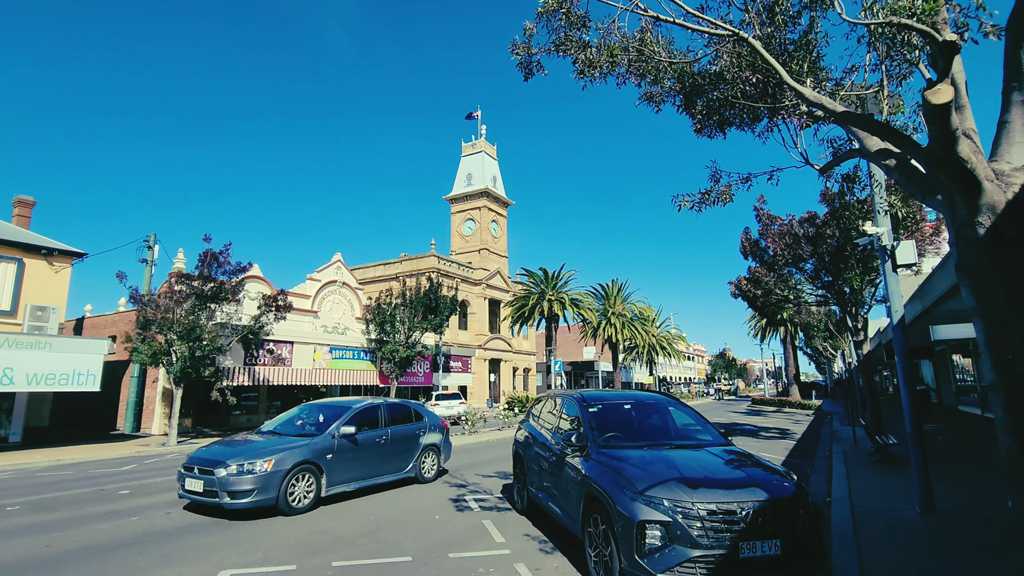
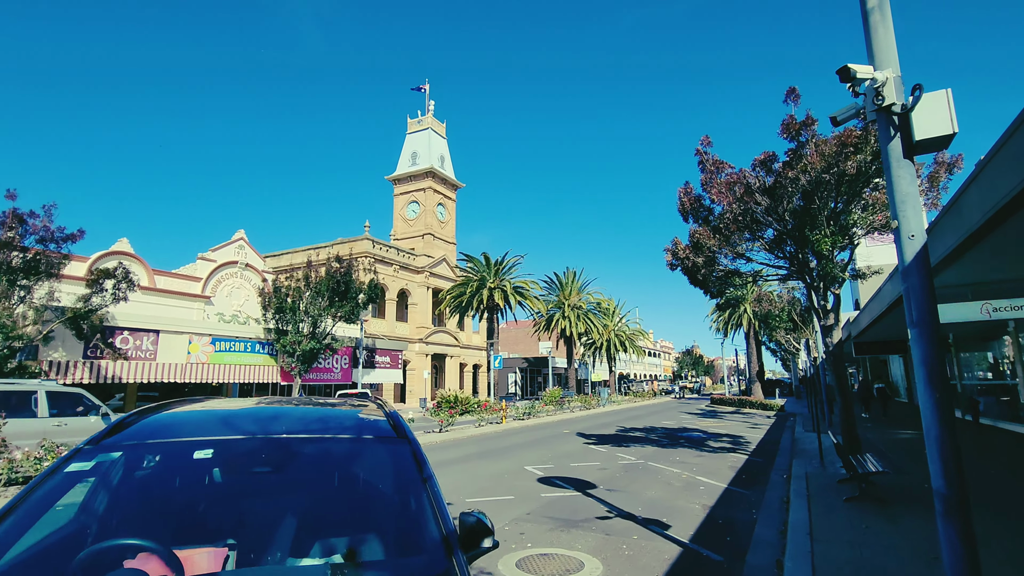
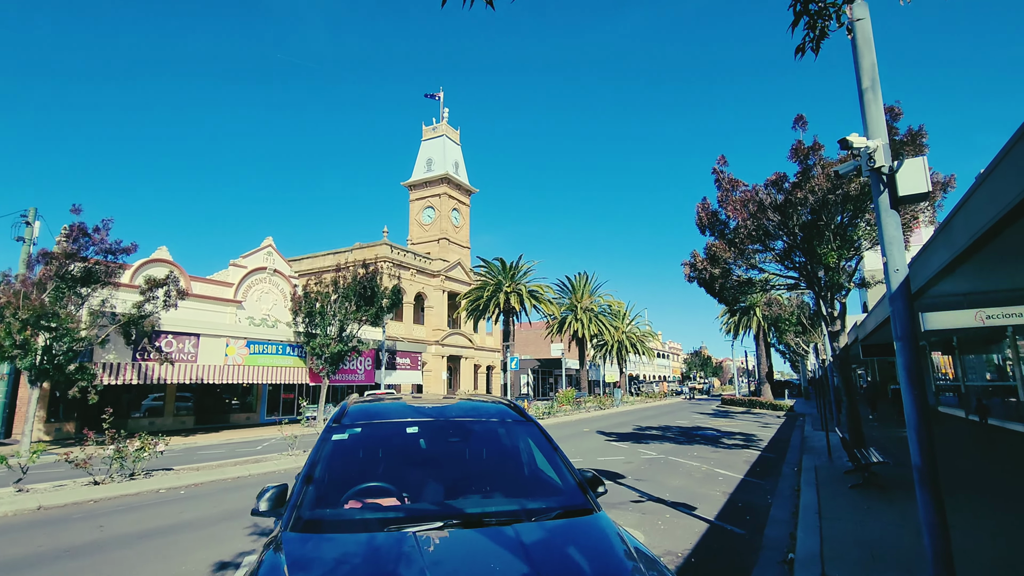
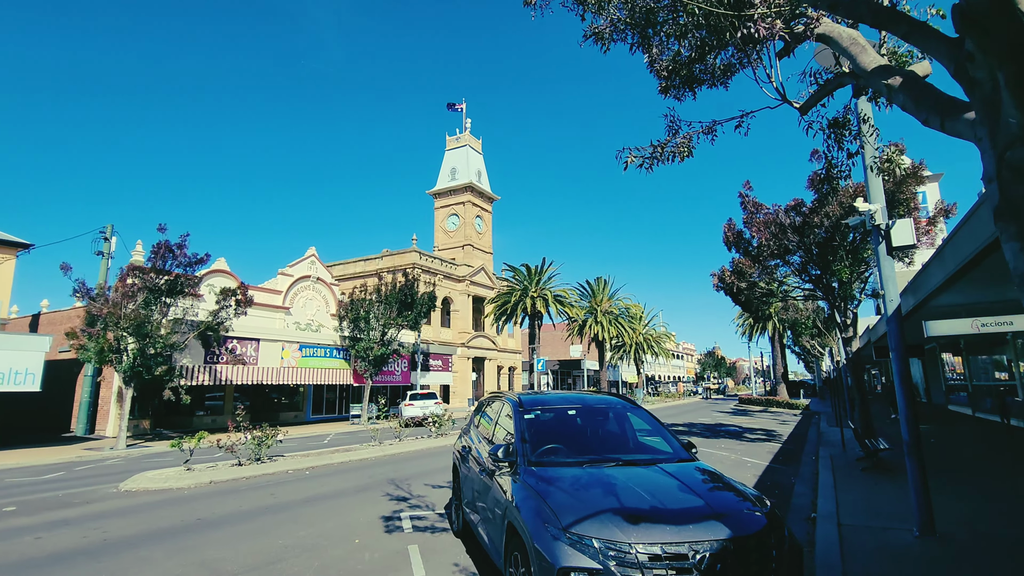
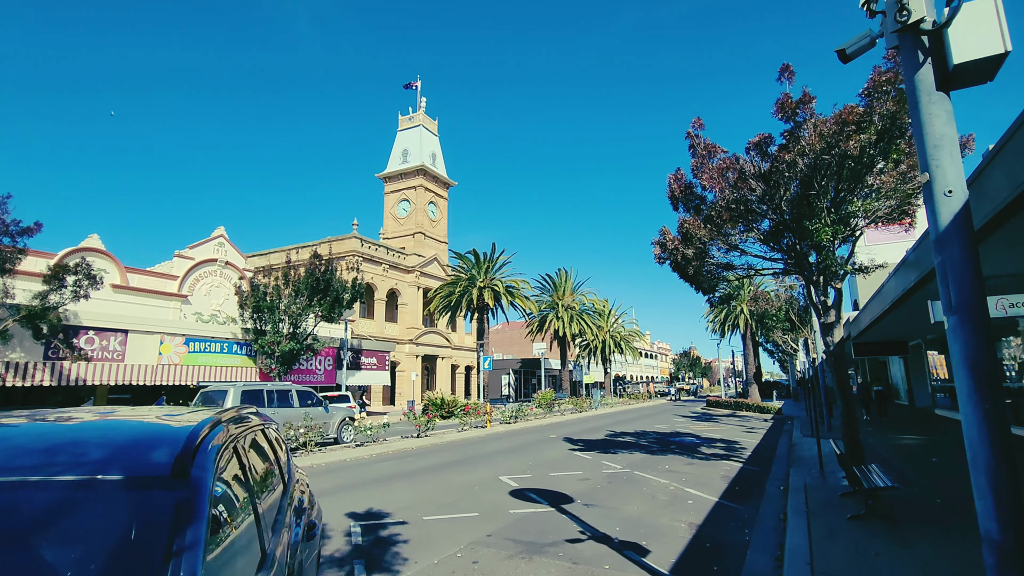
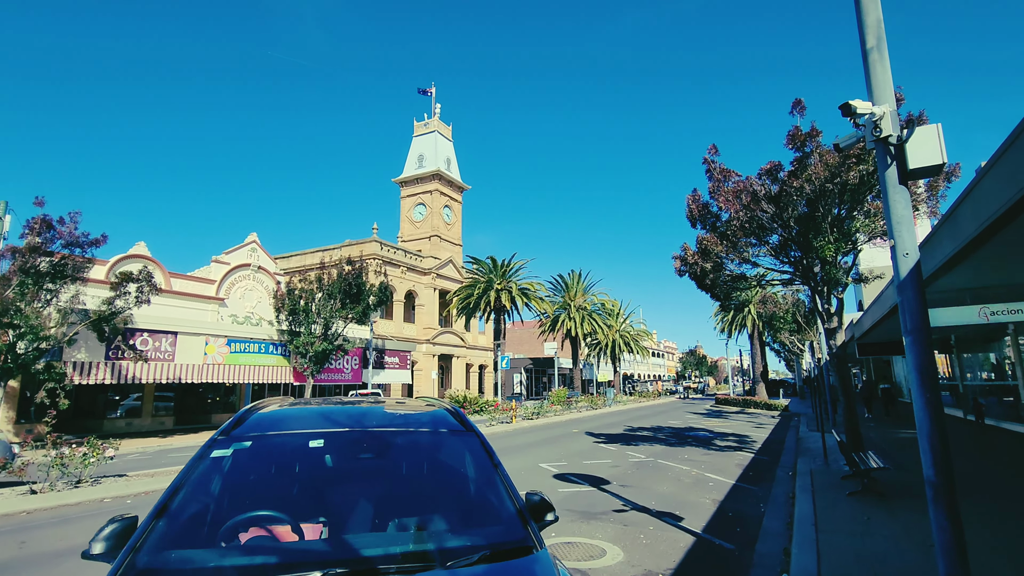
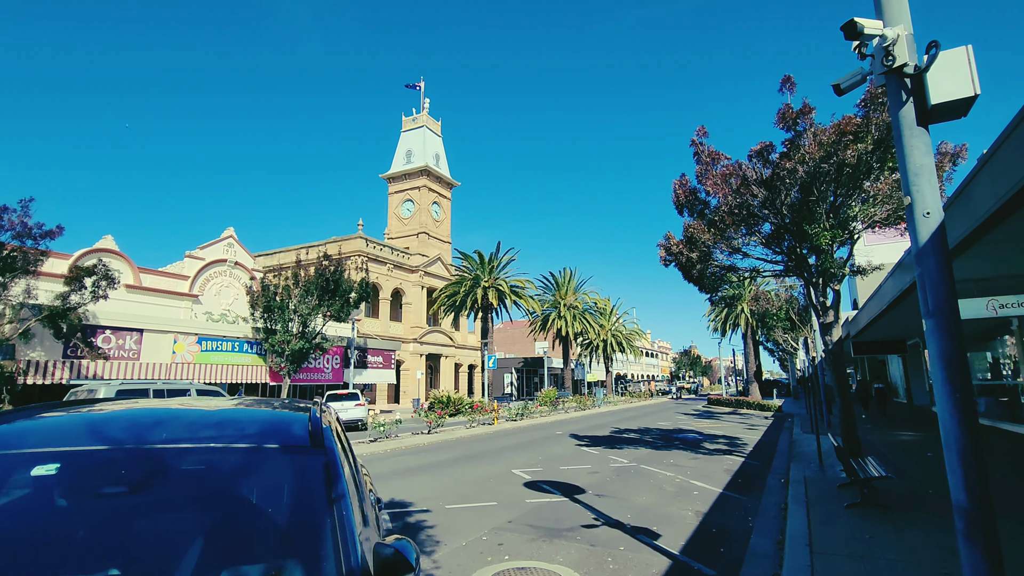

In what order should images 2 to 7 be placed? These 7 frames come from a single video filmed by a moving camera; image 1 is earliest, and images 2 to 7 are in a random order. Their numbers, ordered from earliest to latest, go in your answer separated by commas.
4, 3, 6, 2, 7, 5
